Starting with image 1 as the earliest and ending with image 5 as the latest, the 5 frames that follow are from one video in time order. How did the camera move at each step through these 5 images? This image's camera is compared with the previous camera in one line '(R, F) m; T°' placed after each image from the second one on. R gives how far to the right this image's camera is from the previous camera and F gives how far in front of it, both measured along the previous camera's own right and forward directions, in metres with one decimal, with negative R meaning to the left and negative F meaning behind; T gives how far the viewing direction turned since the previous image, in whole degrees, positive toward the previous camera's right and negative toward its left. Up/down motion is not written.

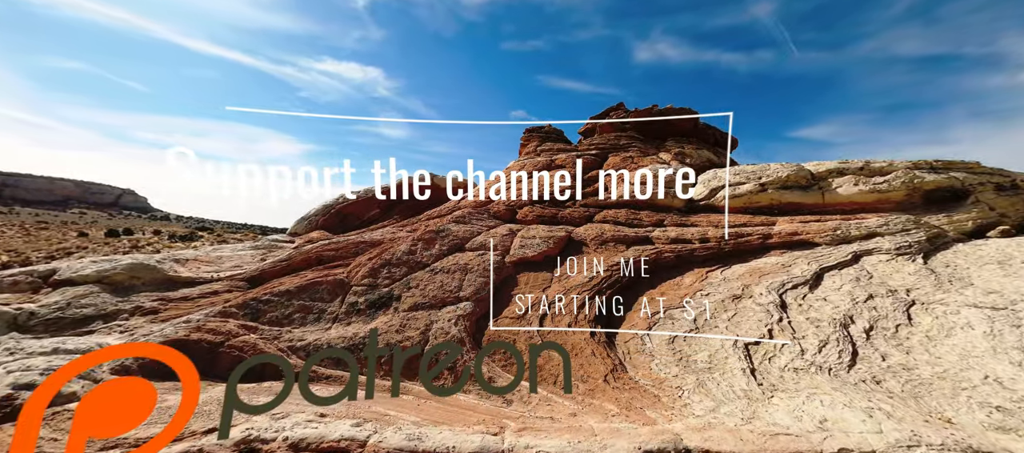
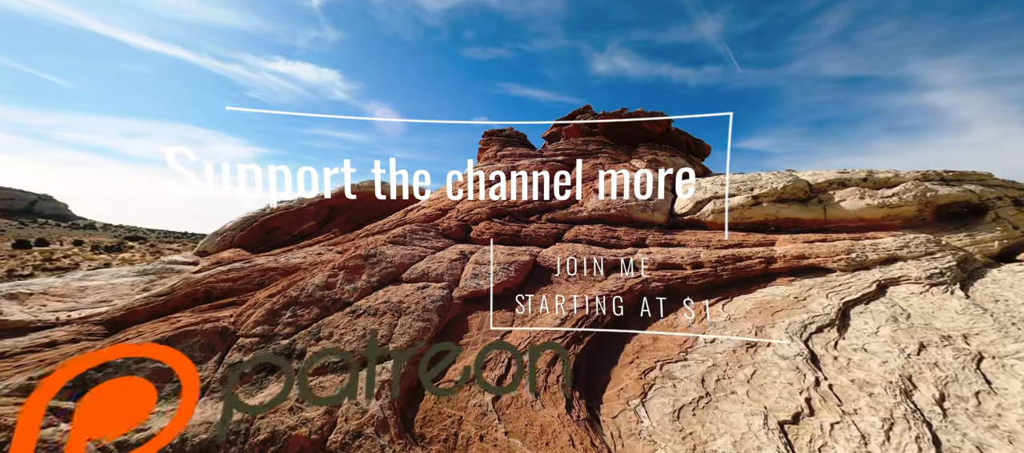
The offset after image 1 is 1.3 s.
(+0.4, +2.6) m; +6°
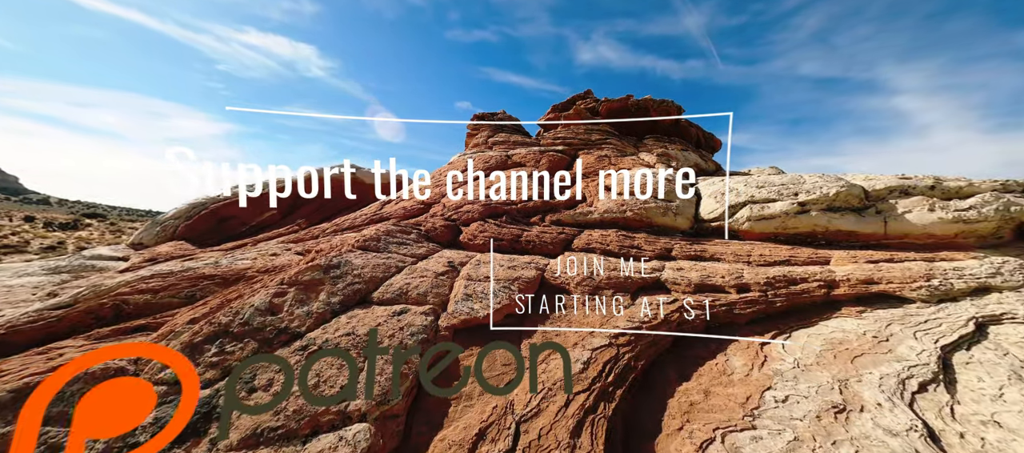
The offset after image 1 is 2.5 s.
(-0.5, +2.1) m; +3°
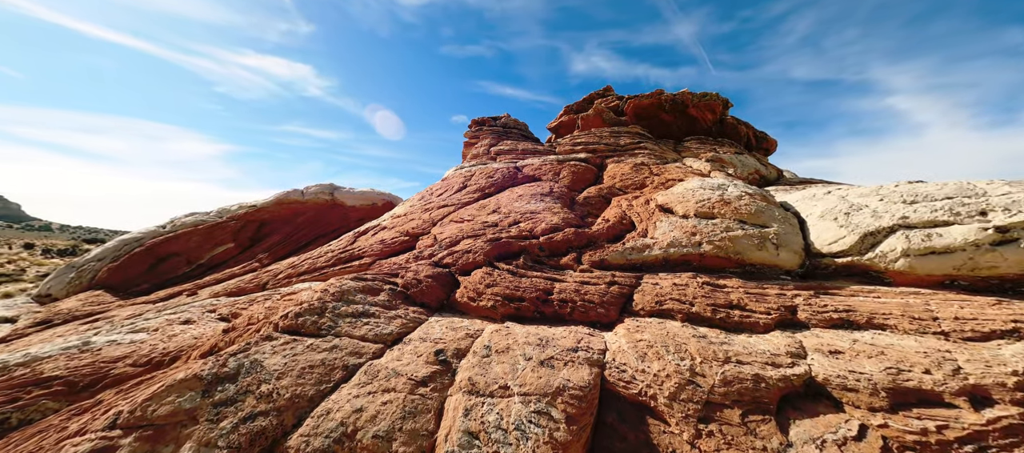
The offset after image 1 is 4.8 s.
(-0.4, +3.5) m; 0°
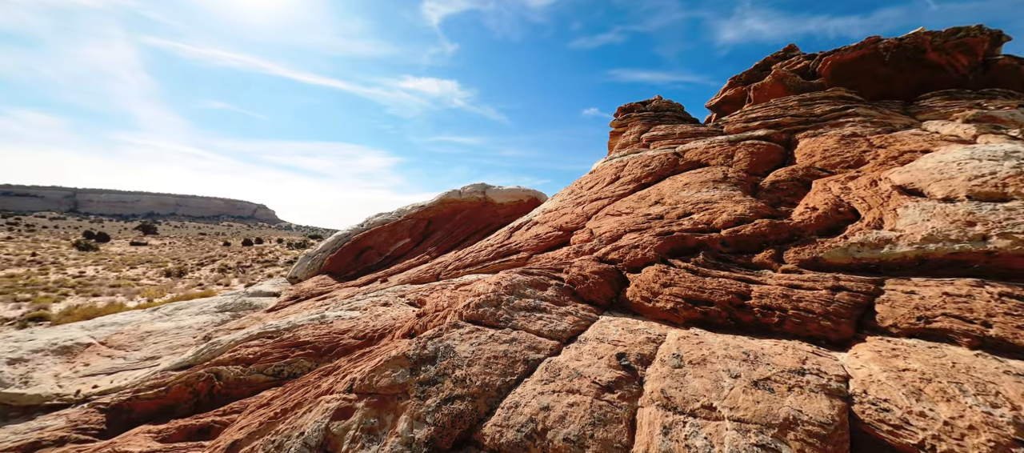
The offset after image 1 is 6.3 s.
(-0.9, +0.2) m; -19°
